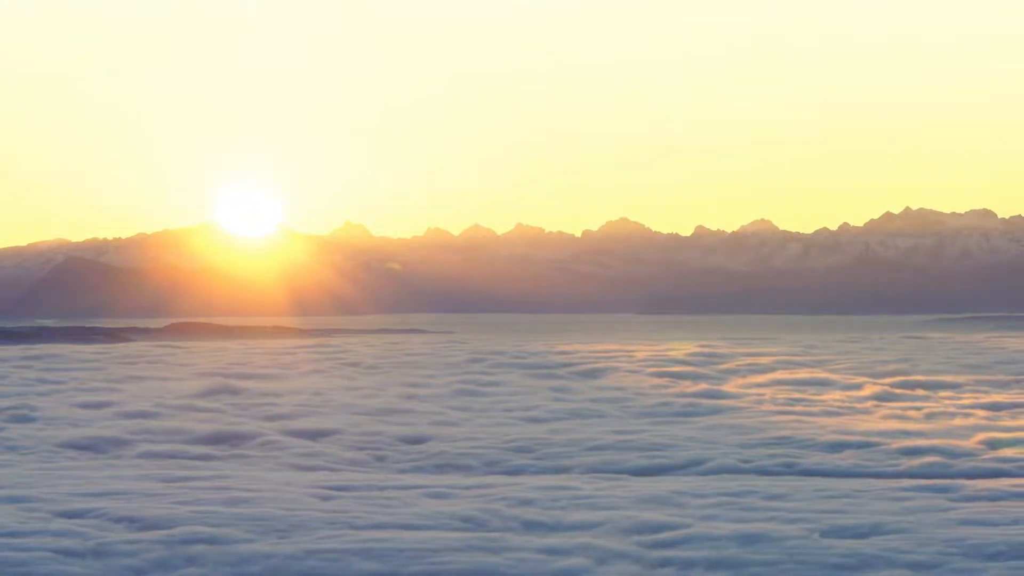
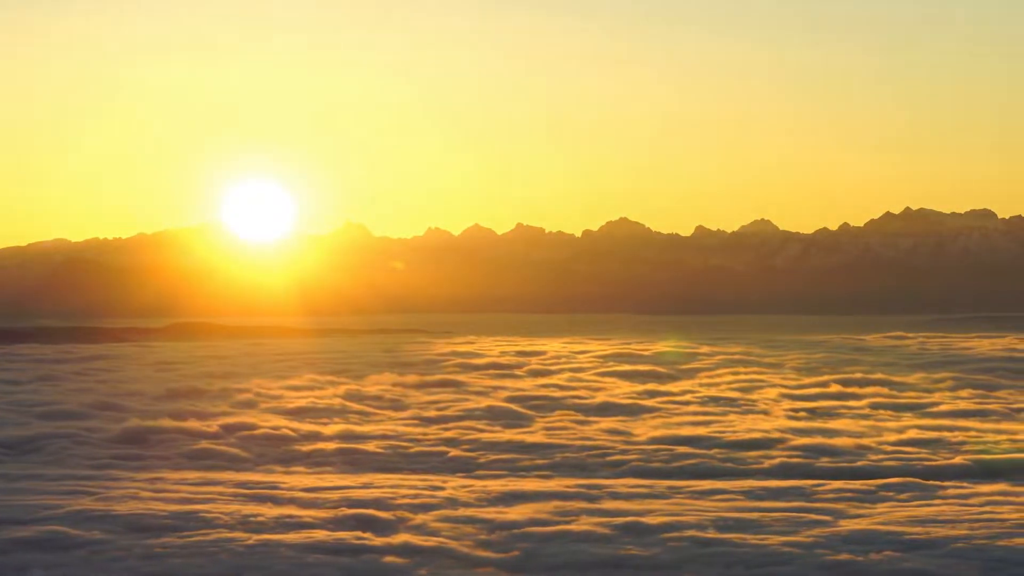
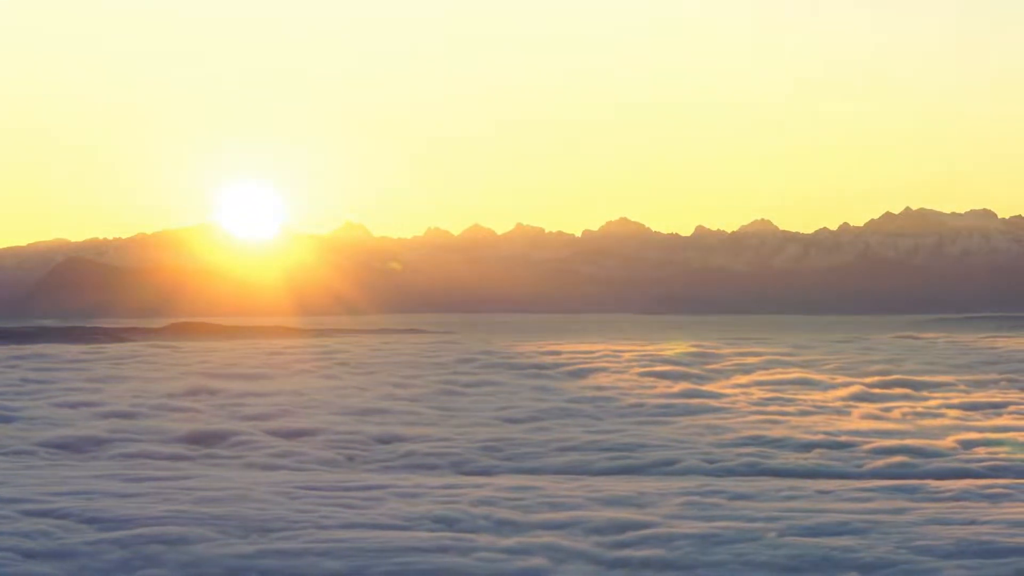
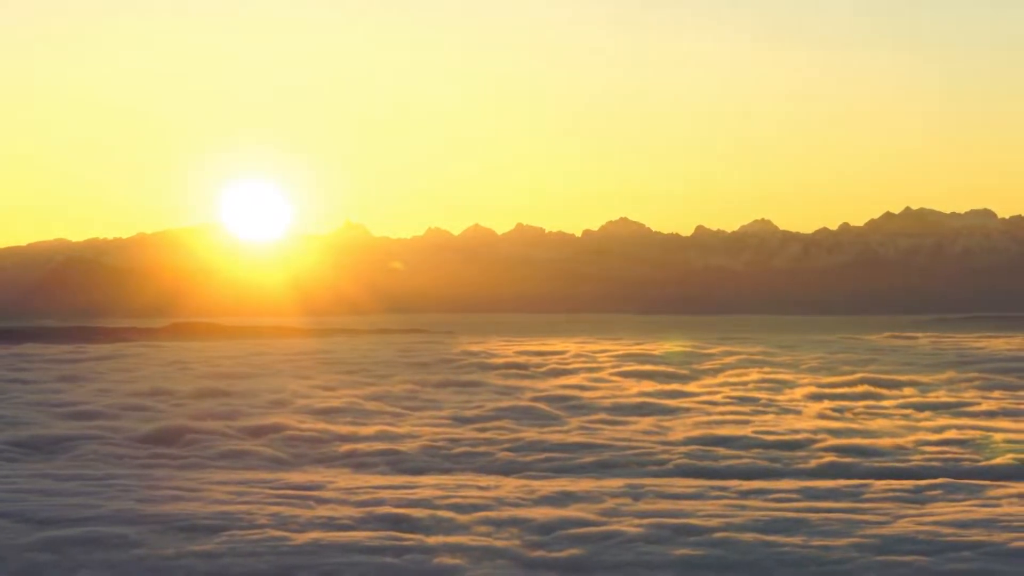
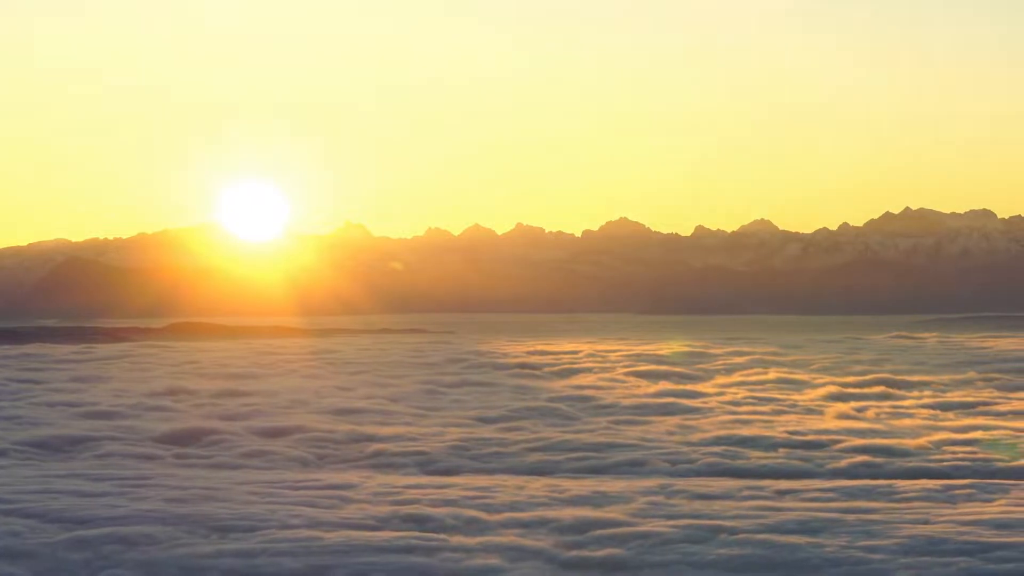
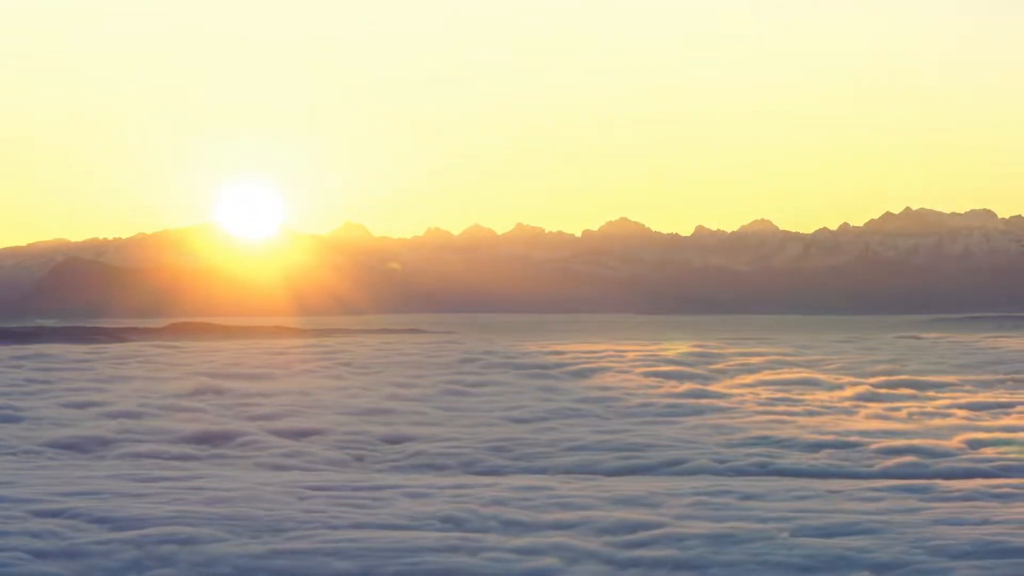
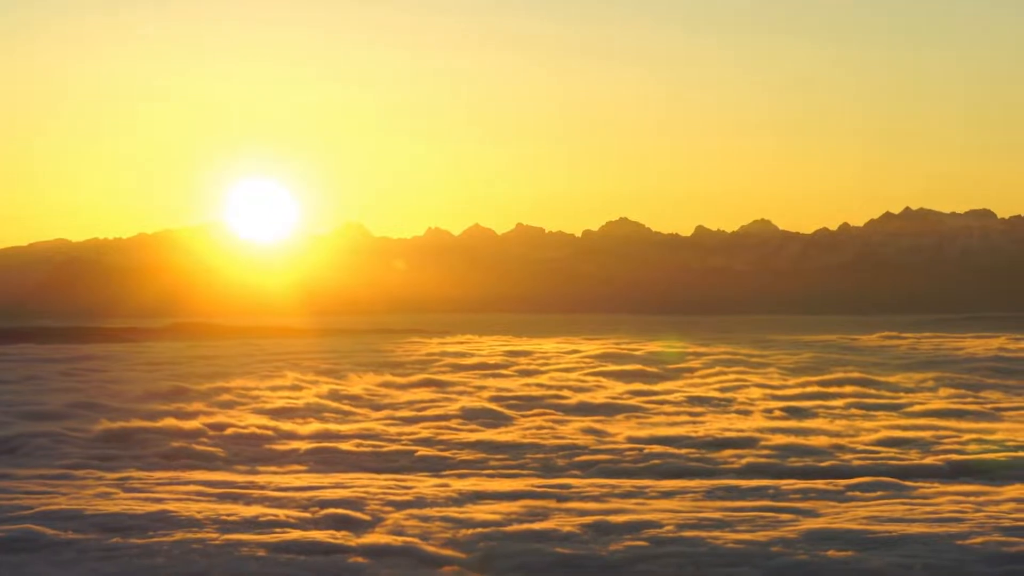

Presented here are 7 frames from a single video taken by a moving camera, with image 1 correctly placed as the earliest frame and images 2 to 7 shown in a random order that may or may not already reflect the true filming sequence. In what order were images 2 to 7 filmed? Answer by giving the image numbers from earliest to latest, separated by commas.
6, 3, 5, 4, 2, 7
